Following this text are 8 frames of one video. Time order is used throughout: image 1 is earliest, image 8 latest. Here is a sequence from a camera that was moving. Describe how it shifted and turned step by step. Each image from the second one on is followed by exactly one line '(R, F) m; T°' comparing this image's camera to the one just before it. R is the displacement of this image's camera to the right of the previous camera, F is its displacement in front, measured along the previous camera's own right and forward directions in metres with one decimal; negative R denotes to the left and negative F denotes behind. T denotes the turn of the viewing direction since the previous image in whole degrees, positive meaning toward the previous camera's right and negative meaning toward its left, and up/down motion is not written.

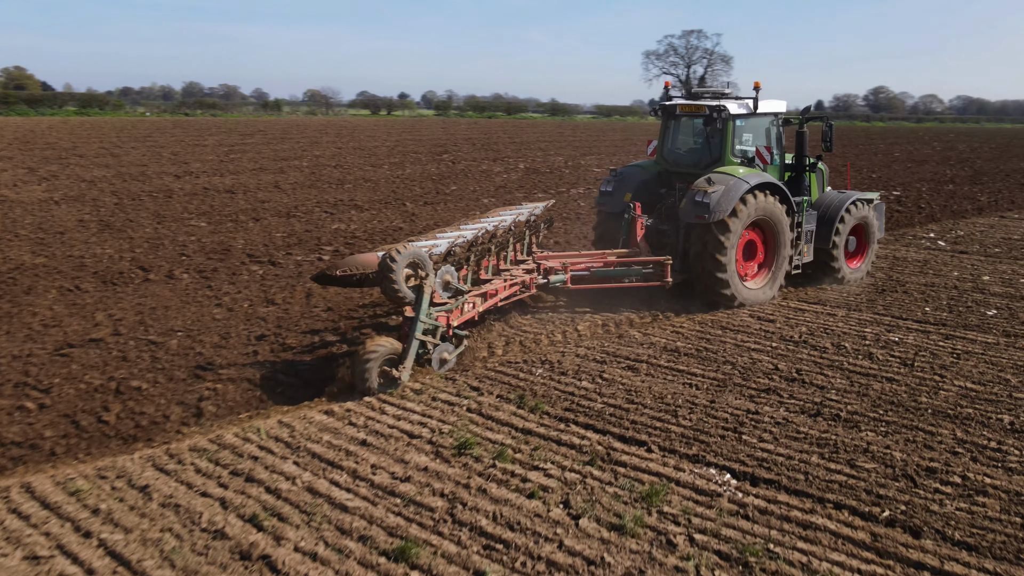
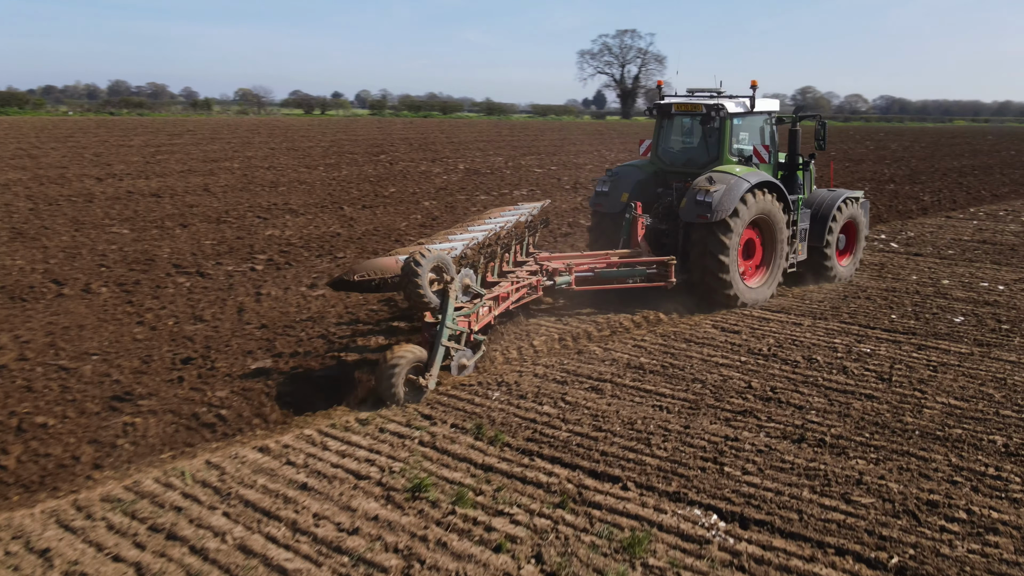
(-0.1, +0.5) m; +4°
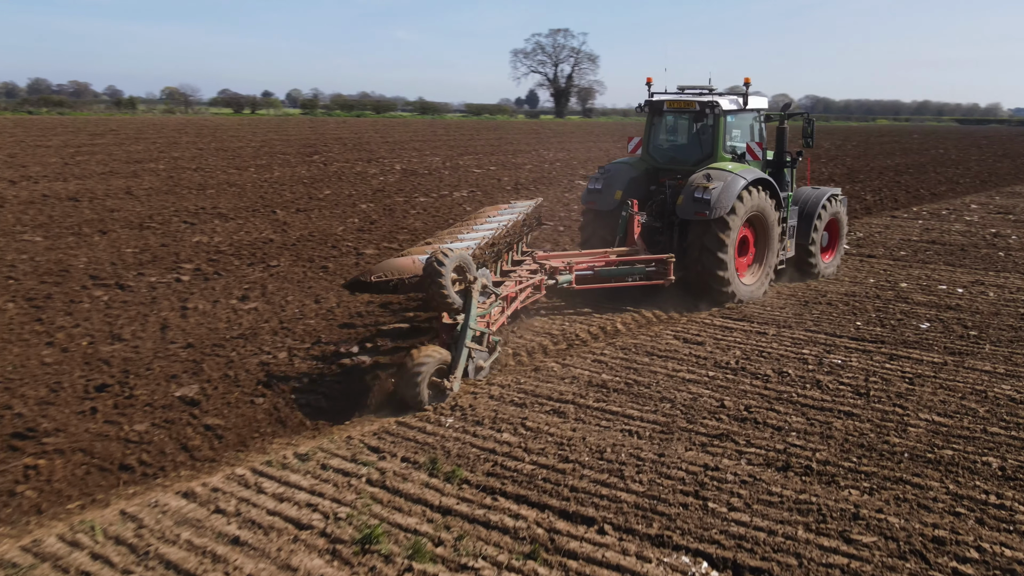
(-0.1, +0.4) m; +4°
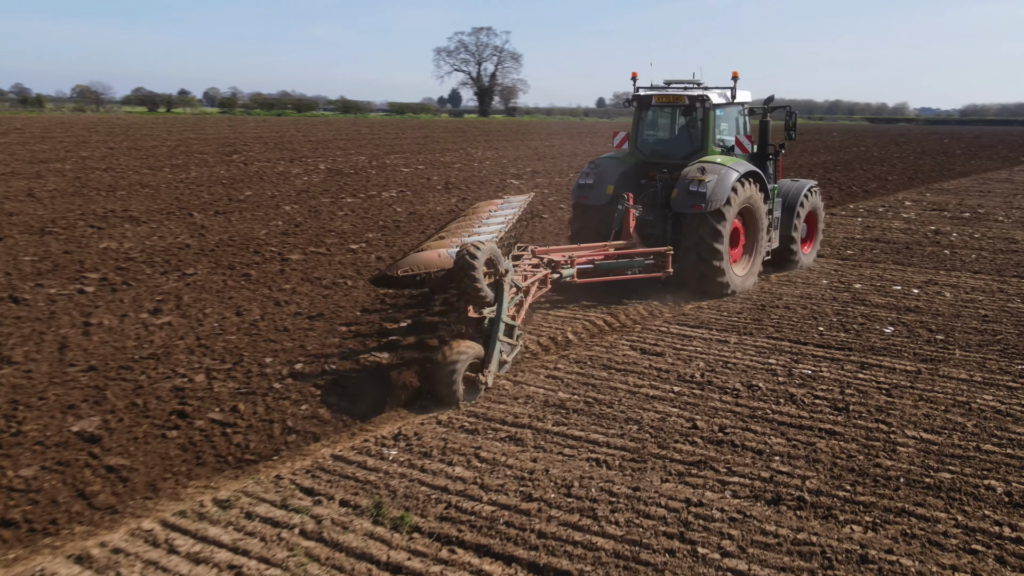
(-0.1, +0.5) m; +4°
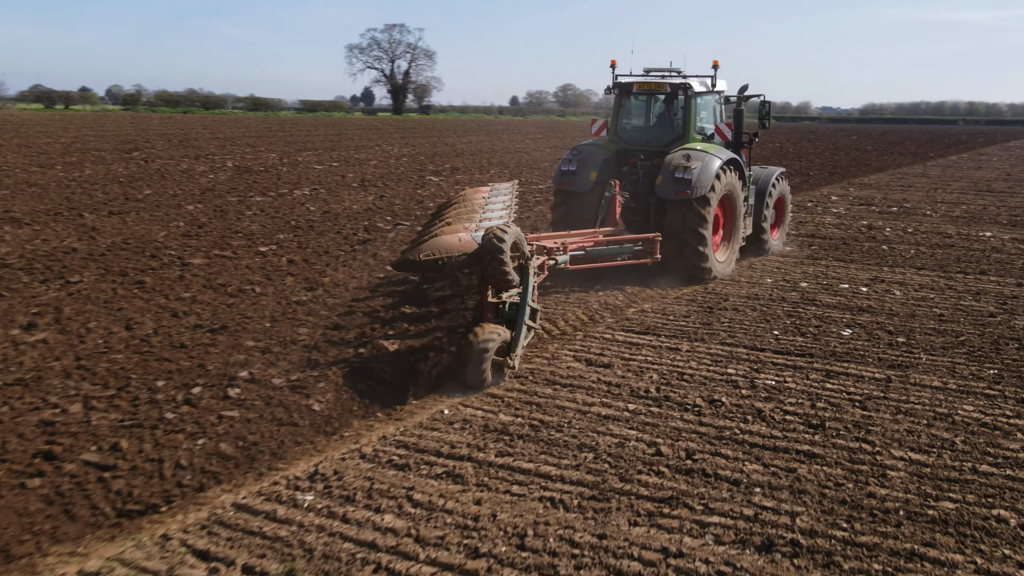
(-0.1, +0.6) m; +5°
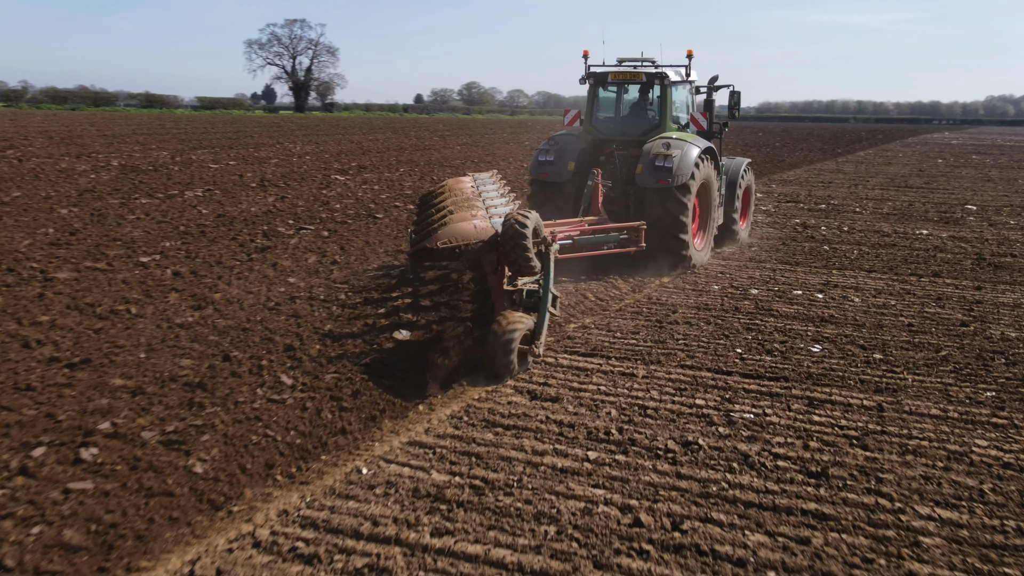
(-0.1, +0.8) m; +5°
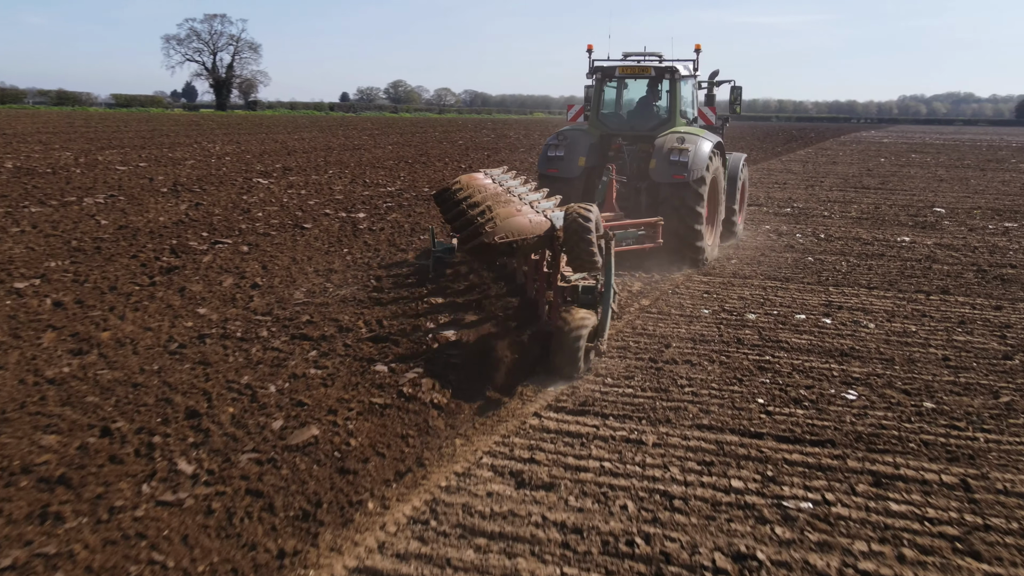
(-0.2, +1.1) m; +4°
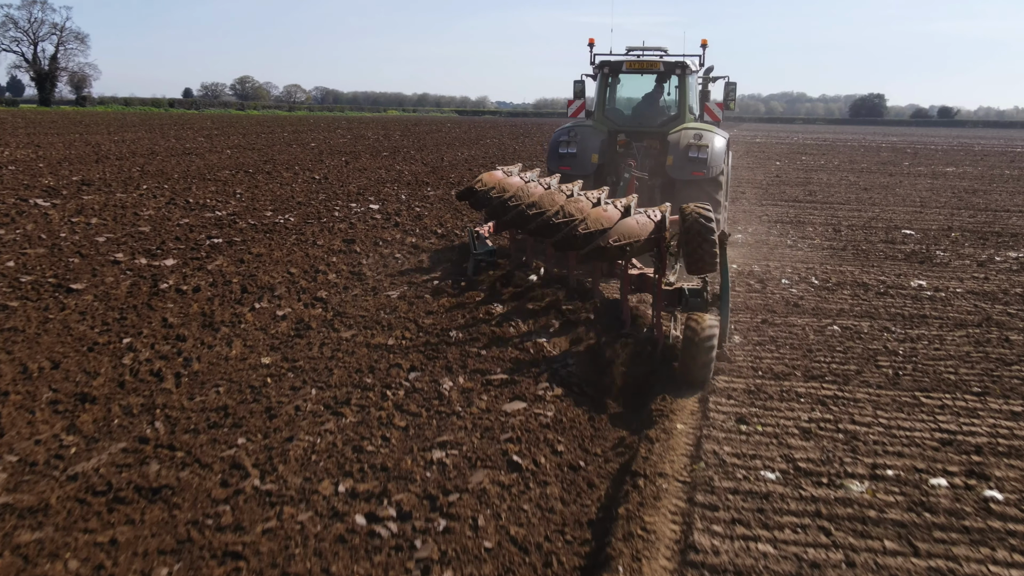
(-0.2, +2.8) m; +8°
